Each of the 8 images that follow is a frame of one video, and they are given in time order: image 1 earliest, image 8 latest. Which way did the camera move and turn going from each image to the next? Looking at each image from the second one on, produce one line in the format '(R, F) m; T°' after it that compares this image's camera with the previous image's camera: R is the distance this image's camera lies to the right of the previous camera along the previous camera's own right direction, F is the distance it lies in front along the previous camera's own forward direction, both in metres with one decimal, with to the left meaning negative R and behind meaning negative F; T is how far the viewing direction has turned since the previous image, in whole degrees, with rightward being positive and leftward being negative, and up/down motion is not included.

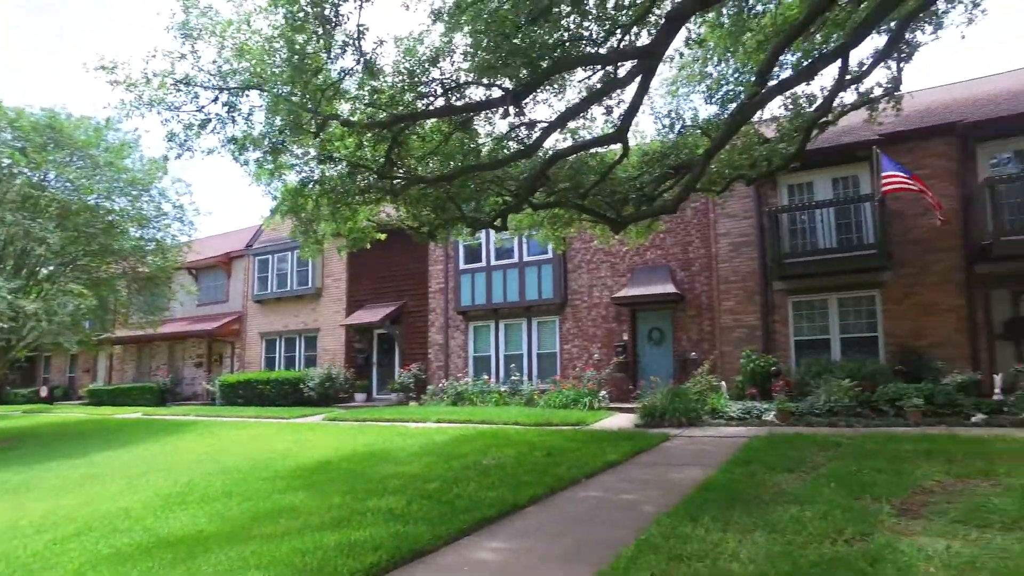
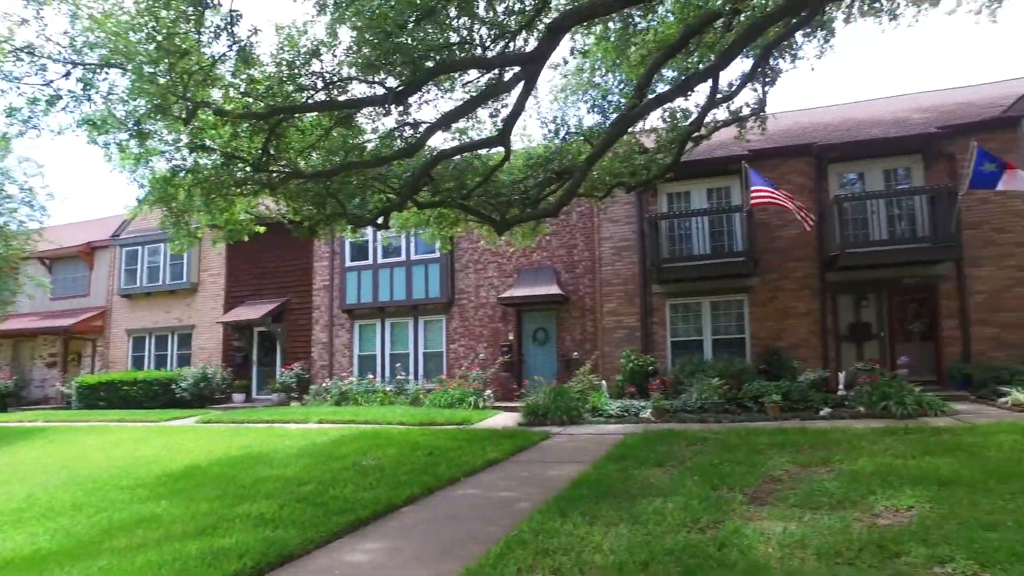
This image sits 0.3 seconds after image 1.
(+0.1, 0.0) m; +9°
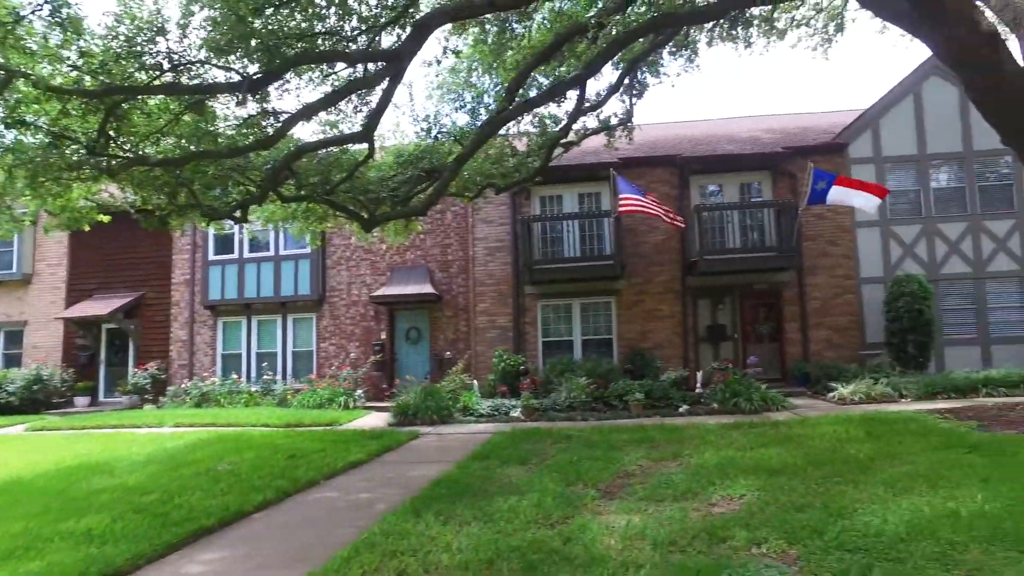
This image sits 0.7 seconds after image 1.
(+0.2, 0.0) m; +10°
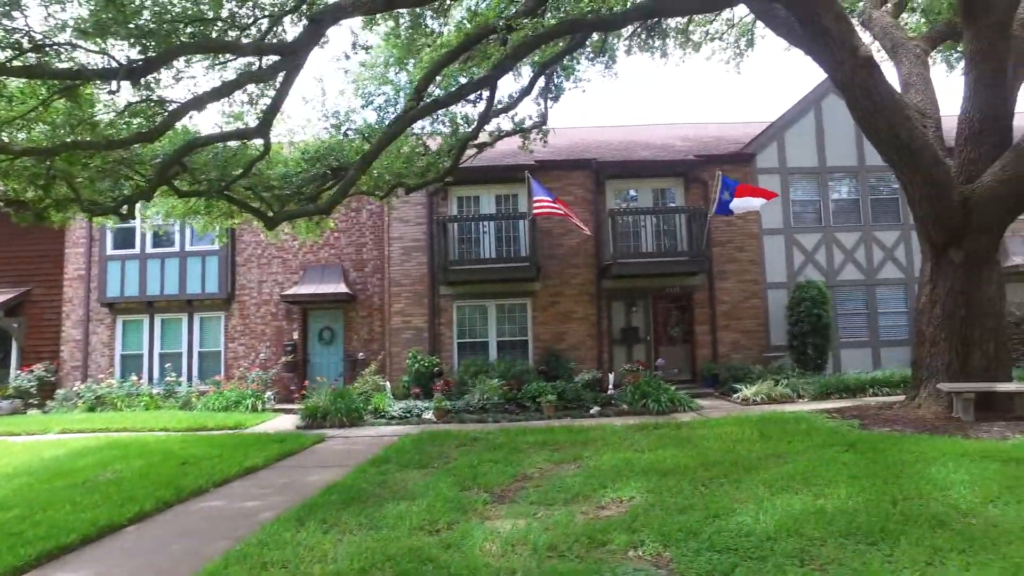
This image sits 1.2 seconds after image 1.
(+0.3, 0.0) m; +6°
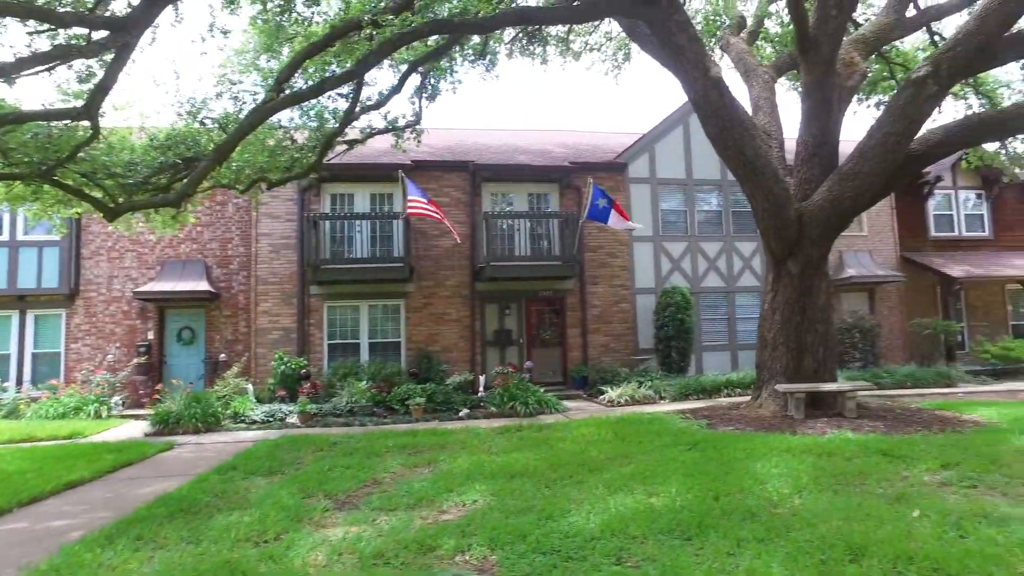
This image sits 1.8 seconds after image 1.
(+0.3, 0.0) m; +9°
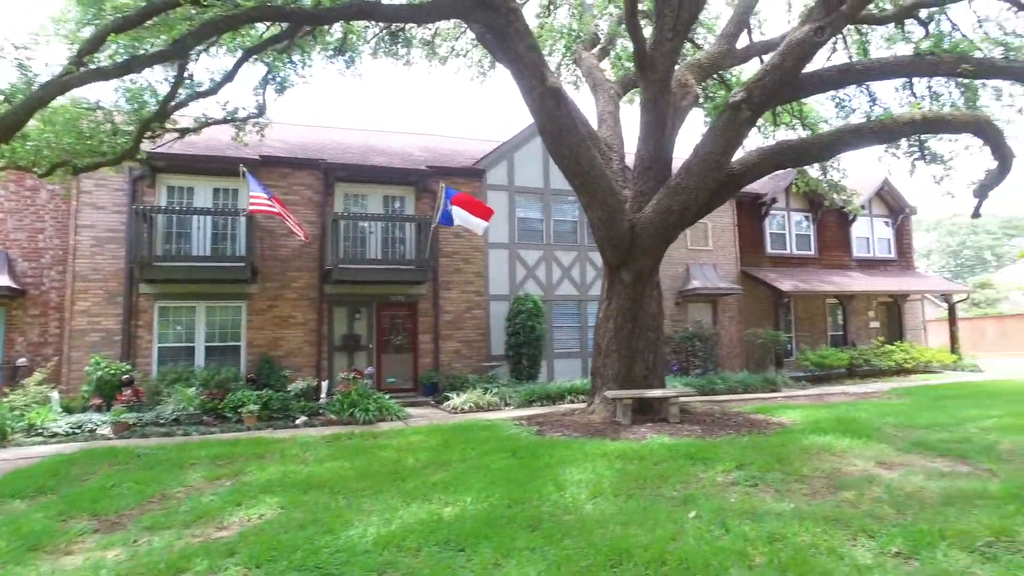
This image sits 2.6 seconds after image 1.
(+0.6, +0.1) m; +10°
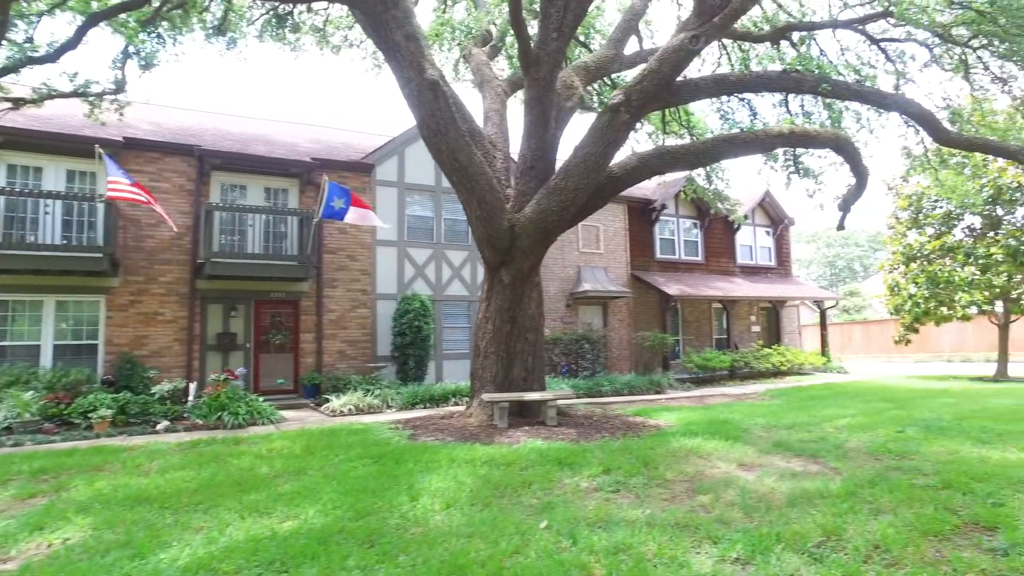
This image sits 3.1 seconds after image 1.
(+0.4, +0.2) m; +8°
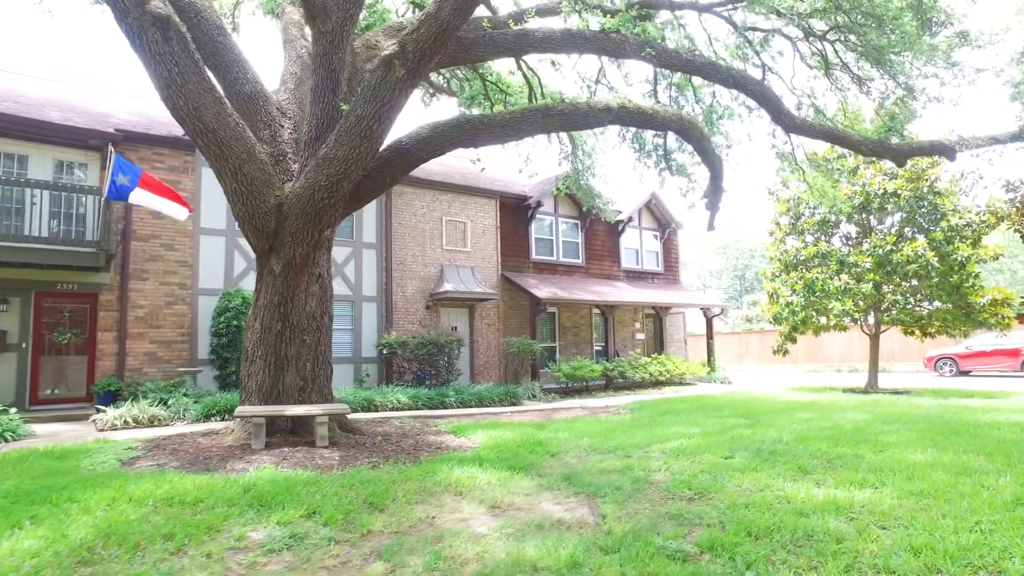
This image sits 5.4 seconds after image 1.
(+1.6, +1.4) m; +6°
